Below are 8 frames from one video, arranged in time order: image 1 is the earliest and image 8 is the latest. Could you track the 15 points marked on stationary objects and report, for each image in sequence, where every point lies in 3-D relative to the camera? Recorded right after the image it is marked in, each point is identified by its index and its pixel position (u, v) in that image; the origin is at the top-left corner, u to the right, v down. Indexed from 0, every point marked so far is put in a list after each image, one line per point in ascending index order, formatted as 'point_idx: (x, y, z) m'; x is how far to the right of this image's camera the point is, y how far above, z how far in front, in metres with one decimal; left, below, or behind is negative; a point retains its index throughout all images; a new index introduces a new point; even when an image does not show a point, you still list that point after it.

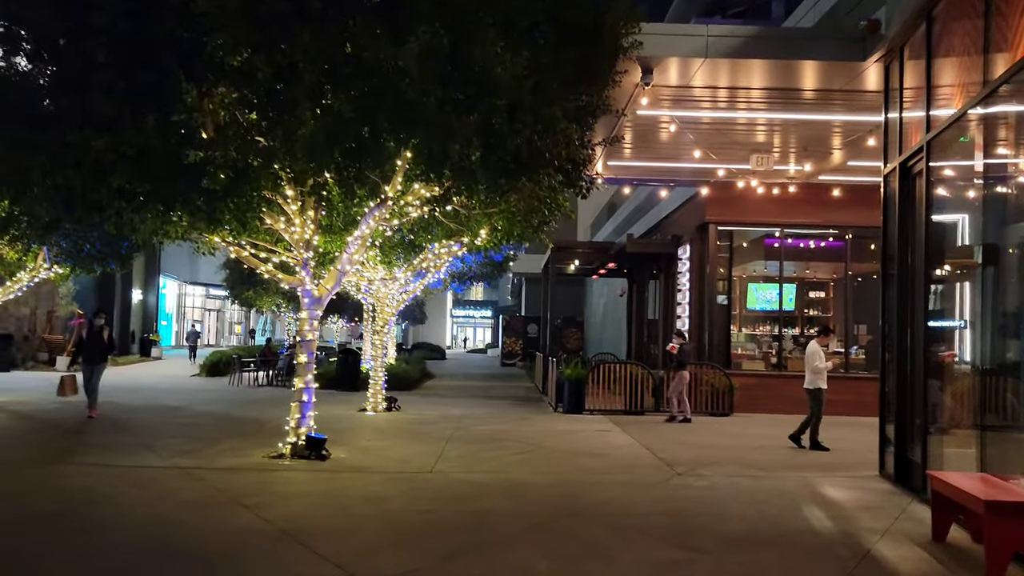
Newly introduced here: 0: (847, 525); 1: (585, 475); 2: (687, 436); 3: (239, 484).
0: (+3.2, -2.3, +8.5) m
1: (+0.9, -2.4, +11.2) m
2: (+3.2, -2.7, +16.1) m
3: (-3.1, -2.3, +10.1) m
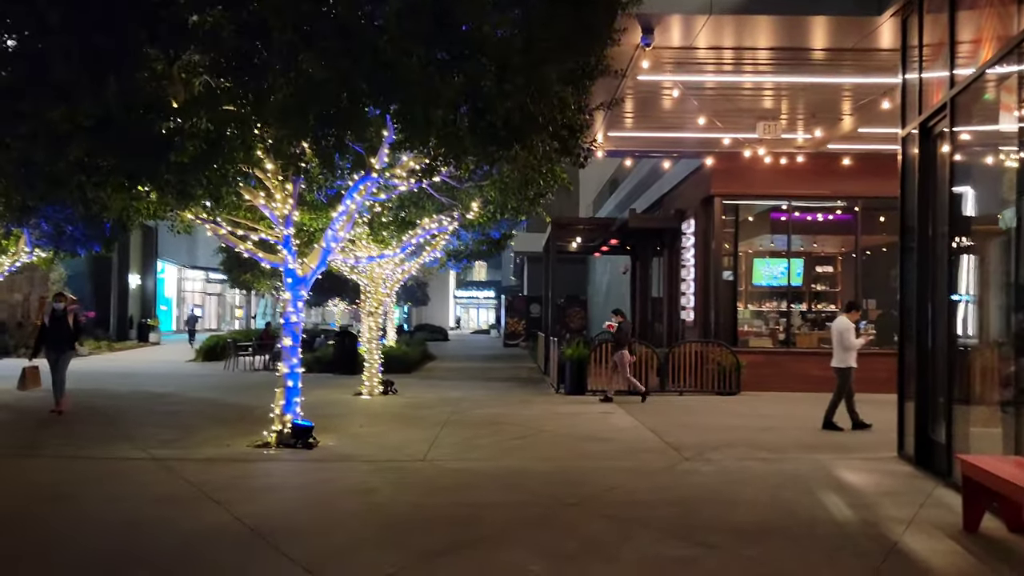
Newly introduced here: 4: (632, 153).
0: (+3.2, -2.0, +7.8) m
1: (+0.9, -2.1, +10.6) m
2: (+3.2, -2.2, +15.4) m
3: (-3.2, -2.0, +9.5) m
4: (+2.7, +3.0, +19.8) m
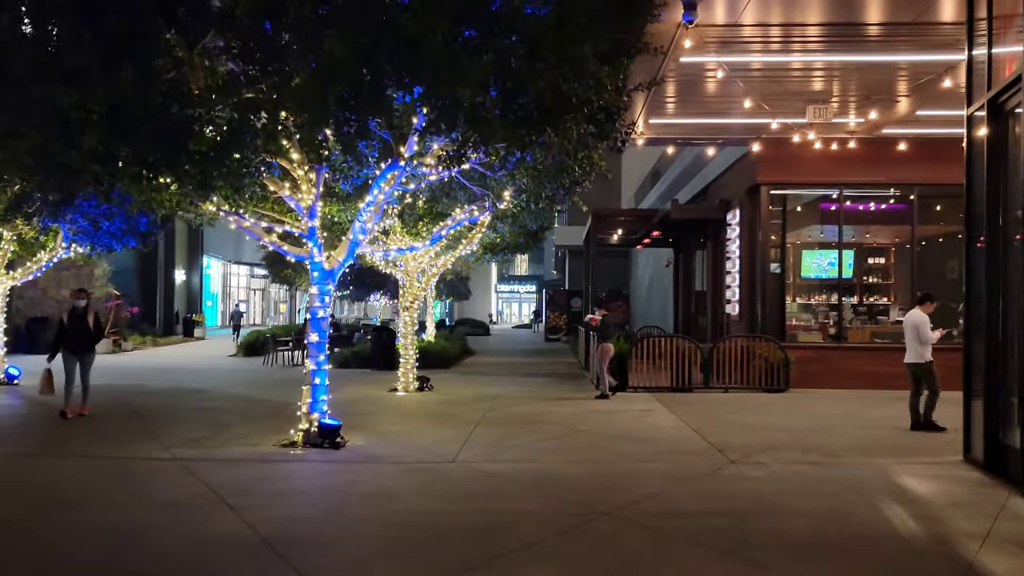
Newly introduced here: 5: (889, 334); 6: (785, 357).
0: (+3.4, -1.9, +7.1) m
1: (+1.3, -2.0, +10.0) m
2: (+3.8, -2.1, +14.7) m
3: (-2.8, -2.0, +9.1) m
4: (+3.5, +3.2, +19.1) m
5: (+8.2, -1.0, +19.3) m
6: (+5.6, -1.4, +18.1) m
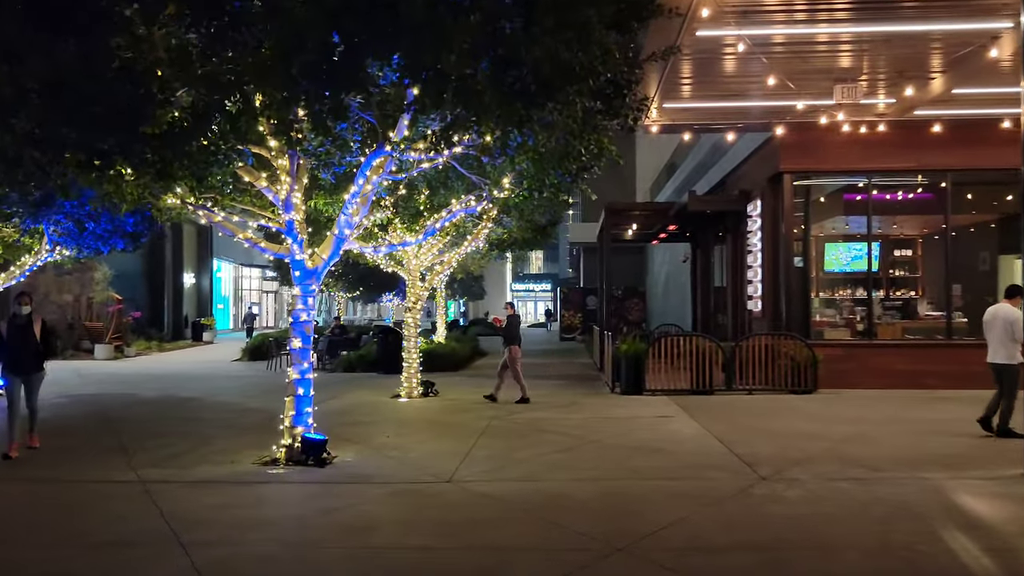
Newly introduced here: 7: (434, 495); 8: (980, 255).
0: (+3.4, -1.9, +5.9) m
1: (+1.3, -2.0, +8.9) m
2: (+3.9, -2.0, +13.5) m
3: (-2.8, -2.0, +8.0) m
4: (+3.7, +3.3, +17.9) m
5: (+8.3, -0.8, +18.0) m
6: (+5.8, -1.3, +17.0) m
7: (-0.7, -2.0, +8.4) m
8: (+9.9, +0.7, +18.5) m
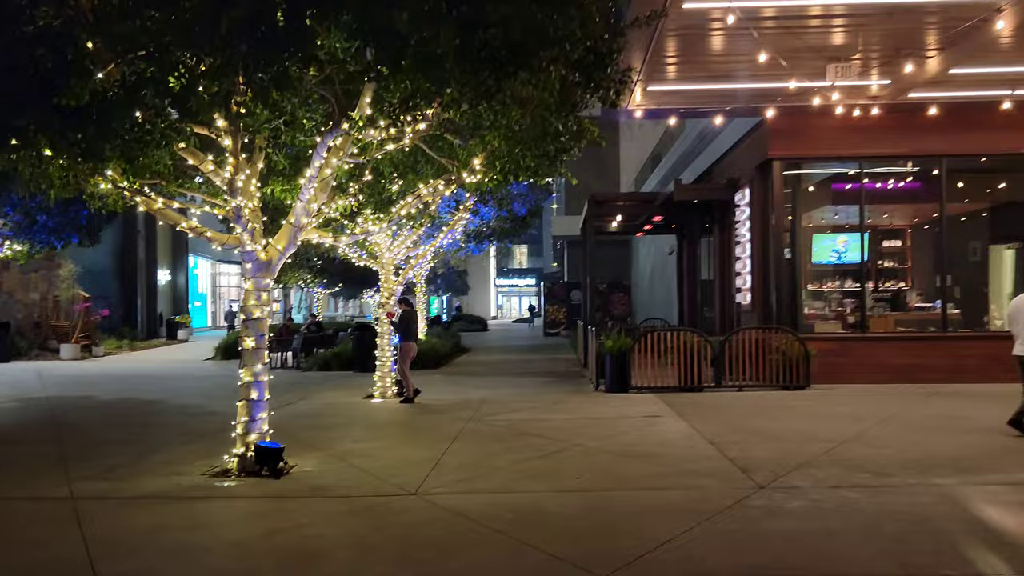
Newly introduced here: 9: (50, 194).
0: (+3.2, -1.8, +5.1) m
1: (+1.1, -1.9, +8.1) m
2: (+3.6, -1.9, +12.8) m
3: (-3.1, -1.9, +7.1) m
4: (+3.2, +3.4, +17.1) m
5: (+7.9, -0.7, +17.3) m
6: (+5.4, -1.1, +16.2) m
7: (-1.0, -1.9, +7.6) m
8: (+9.4, +0.9, +17.8) m
9: (-5.0, +1.0, +9.5) m
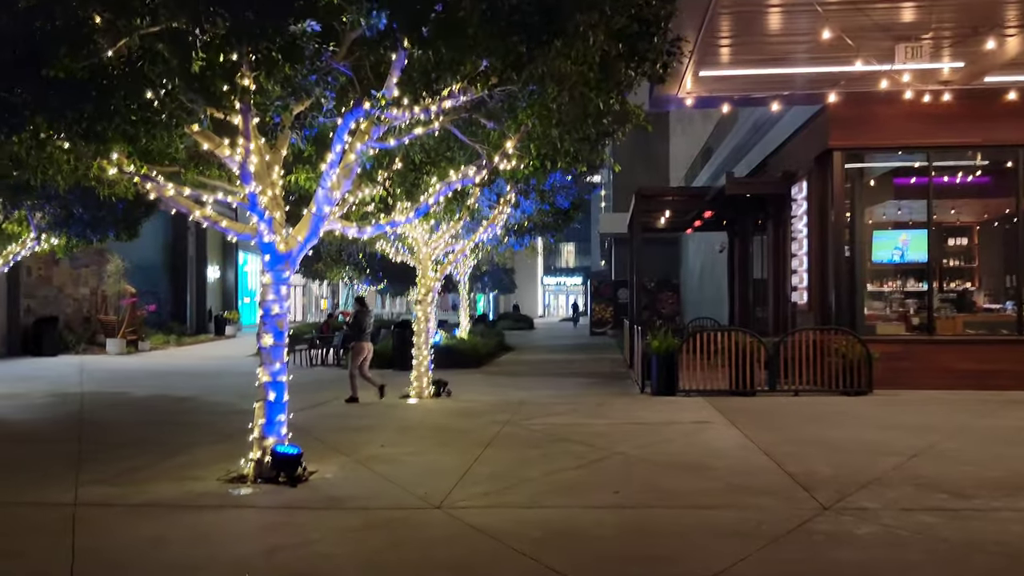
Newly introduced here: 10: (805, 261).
0: (+3.3, -1.8, +4.2) m
1: (+1.3, -1.8, +7.2) m
2: (+4.1, -1.9, +11.8) m
3: (-2.8, -1.9, +6.6) m
4: (+4.0, +3.5, +16.2) m
5: (+8.7, -0.6, +16.1) m
6: (+6.1, -1.1, +15.1) m
7: (-0.7, -1.9, +6.9) m
8: (+10.2, +0.9, +16.5) m
9: (-4.6, +1.1, +9.0) m
10: (+6.1, +0.6, +18.2) m
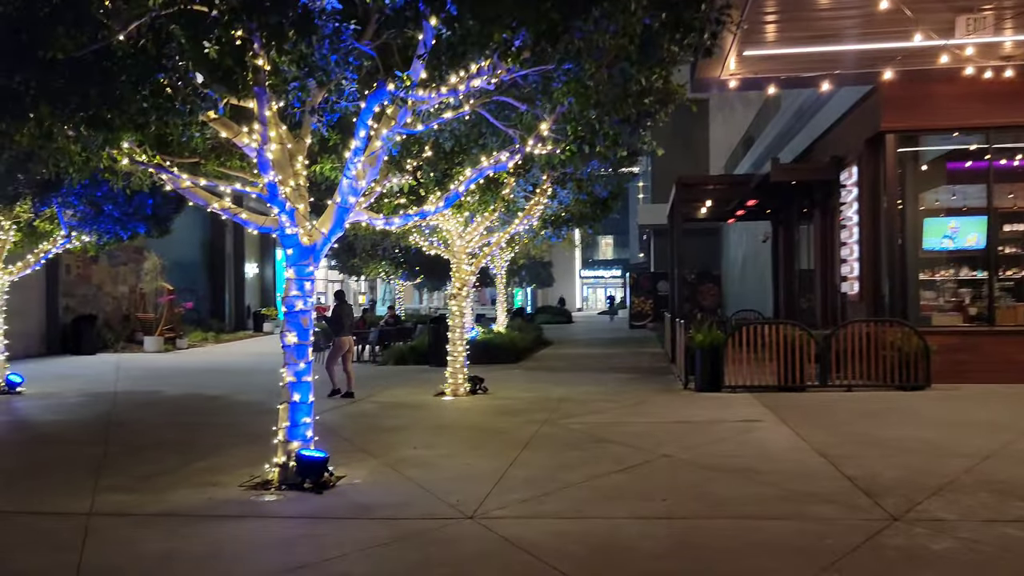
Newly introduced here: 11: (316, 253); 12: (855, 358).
0: (+3.5, -1.7, +3.5) m
1: (+1.6, -1.8, +6.6) m
2: (+4.6, -1.7, +11.1) m
3: (-2.6, -1.9, +6.1) m
4: (+4.6, +3.6, +15.4) m
5: (+9.4, -0.4, +15.2) m
6: (+6.7, -0.9, +14.3) m
7: (-0.5, -1.8, +6.4) m
8: (+10.9, +1.1, +15.5) m
9: (-4.3, +1.1, +8.7) m
10: (+6.8, +0.8, +17.4) m
11: (-1.9, +0.3, +8.3) m
12: (+5.7, -1.2, +14.5) m
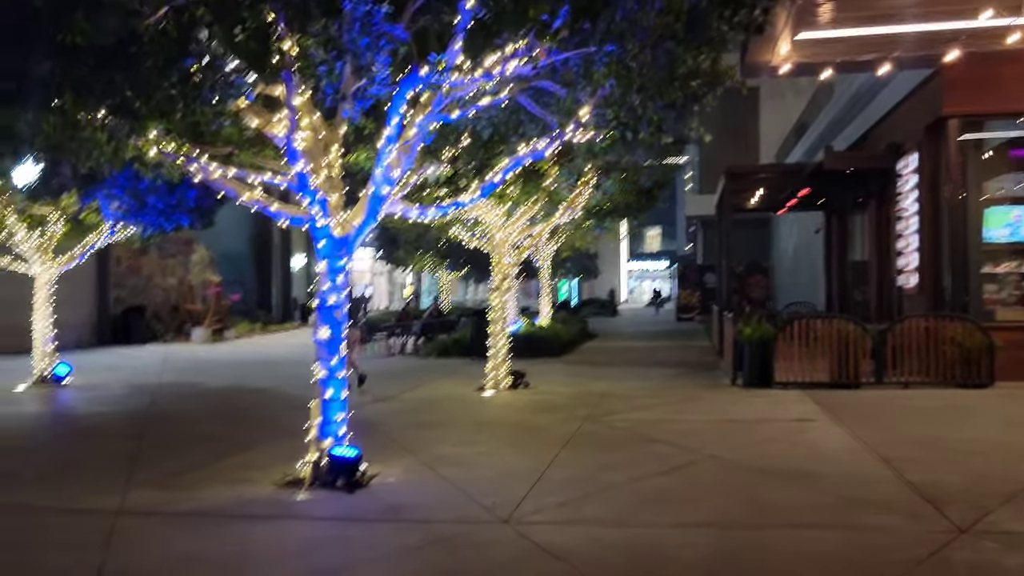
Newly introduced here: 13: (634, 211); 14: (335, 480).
0: (+3.6, -1.7, +3.0) m
1: (+1.9, -1.7, +6.2) m
2: (+5.1, -1.7, +10.5) m
3: (-2.3, -1.8, +6.0) m
4: (+5.3, +3.7, +14.8) m
5: (+10.1, -0.3, +14.4) m
6: (+7.4, -0.8, +13.6) m
7: (-0.2, -1.8, +6.1) m
8: (+11.6, +1.2, +14.6) m
9: (-3.9, +1.2, +8.5) m
10: (+7.7, +0.9, +16.7) m
11: (-1.5, +0.4, +8.1) m
12: (+6.4, -1.1, +13.9) m
13: (+2.7, +1.7, +19.1) m
14: (-1.6, -1.7, +7.8) m
